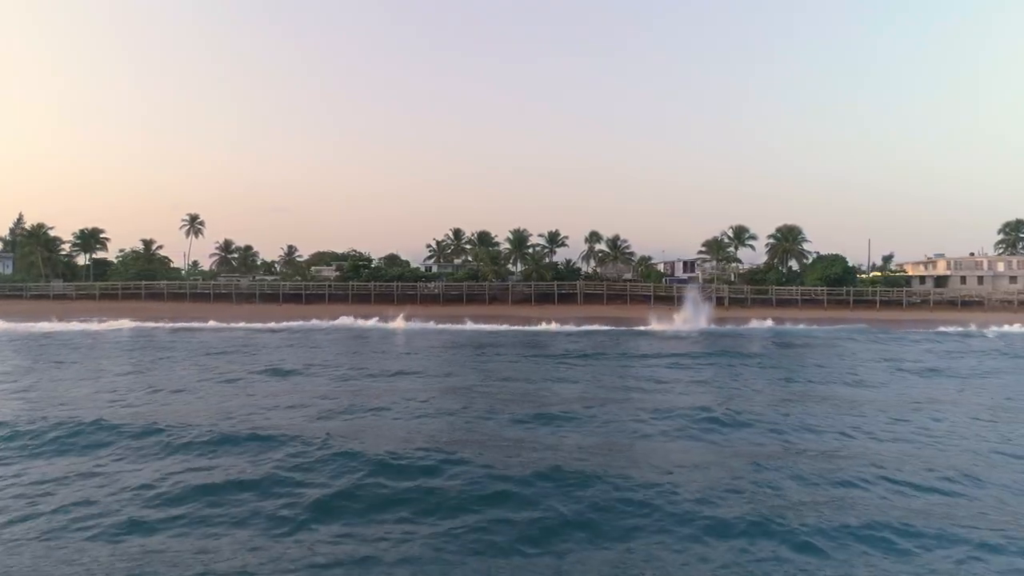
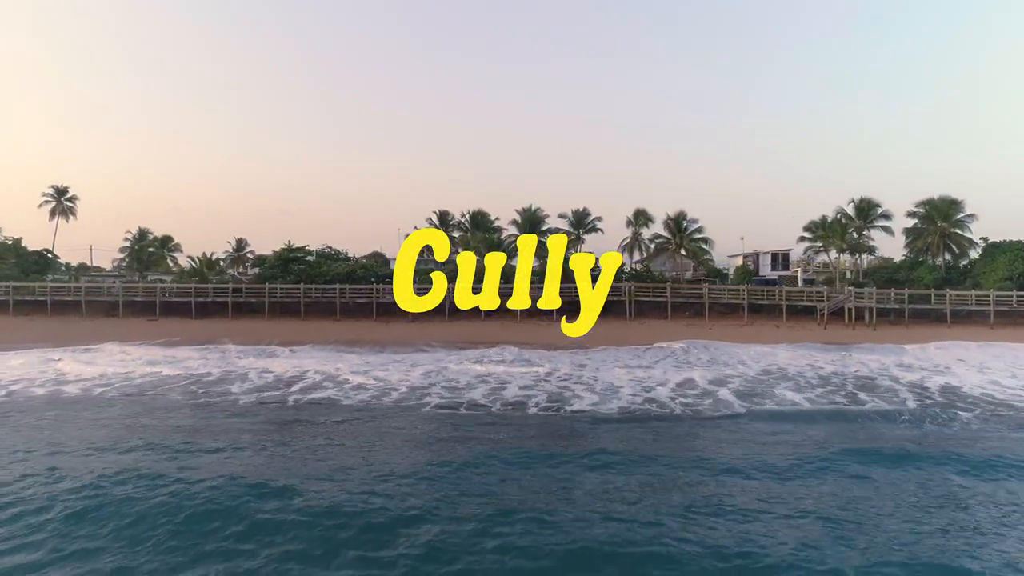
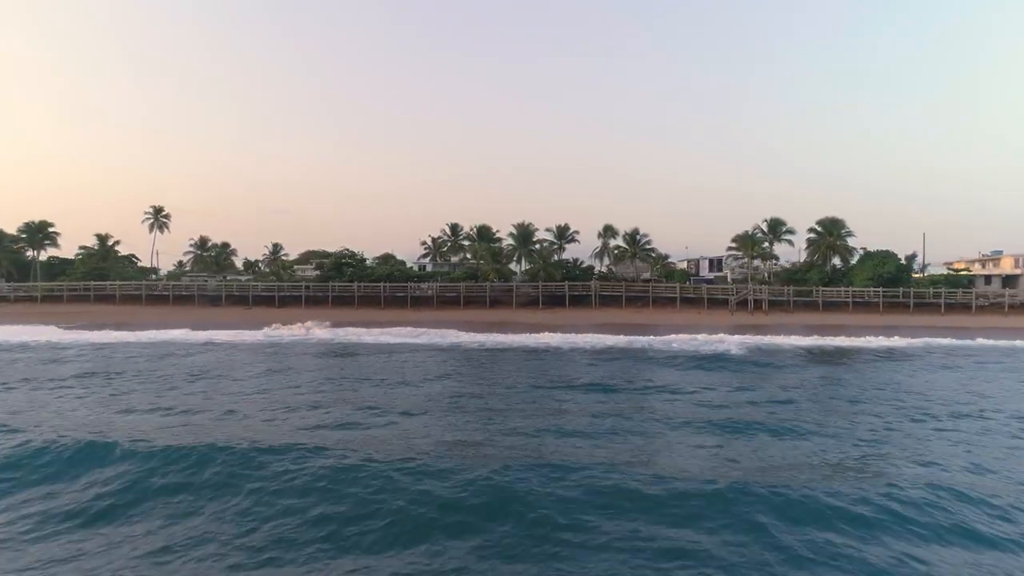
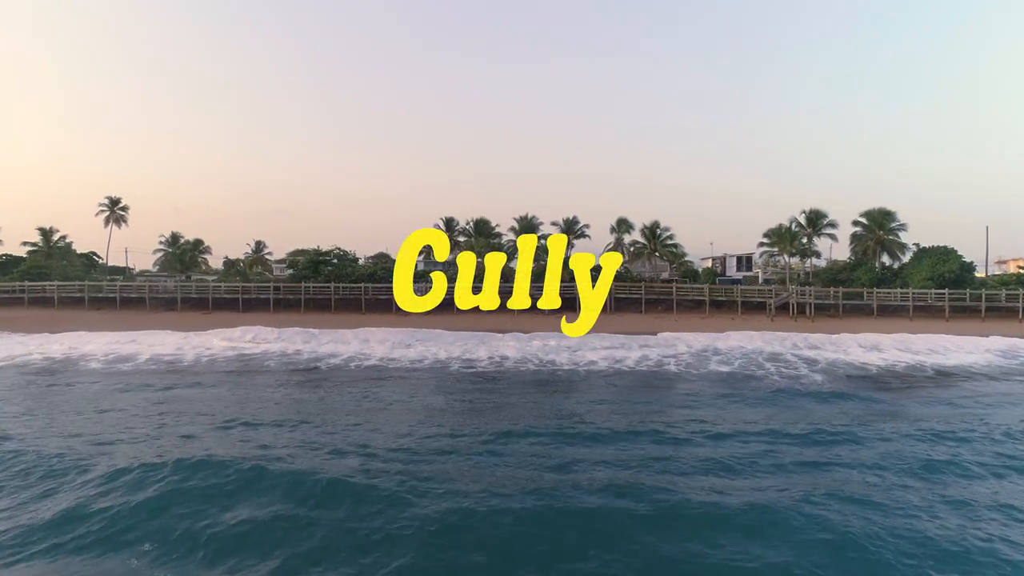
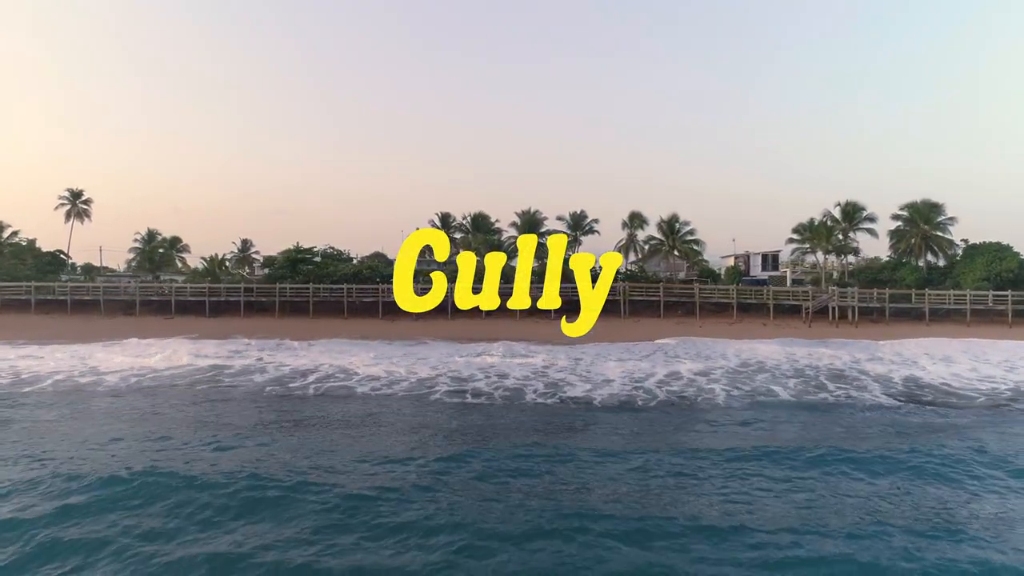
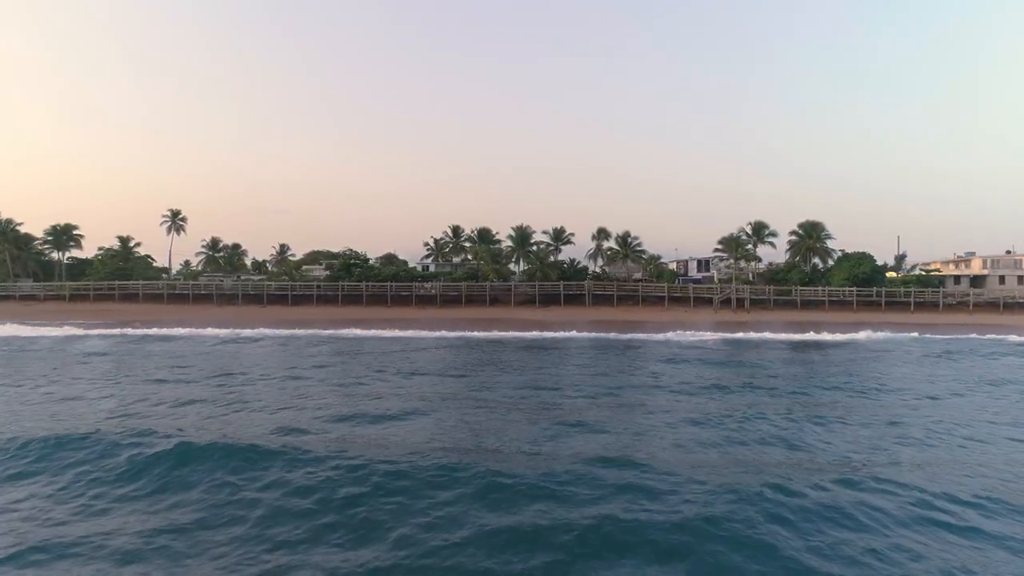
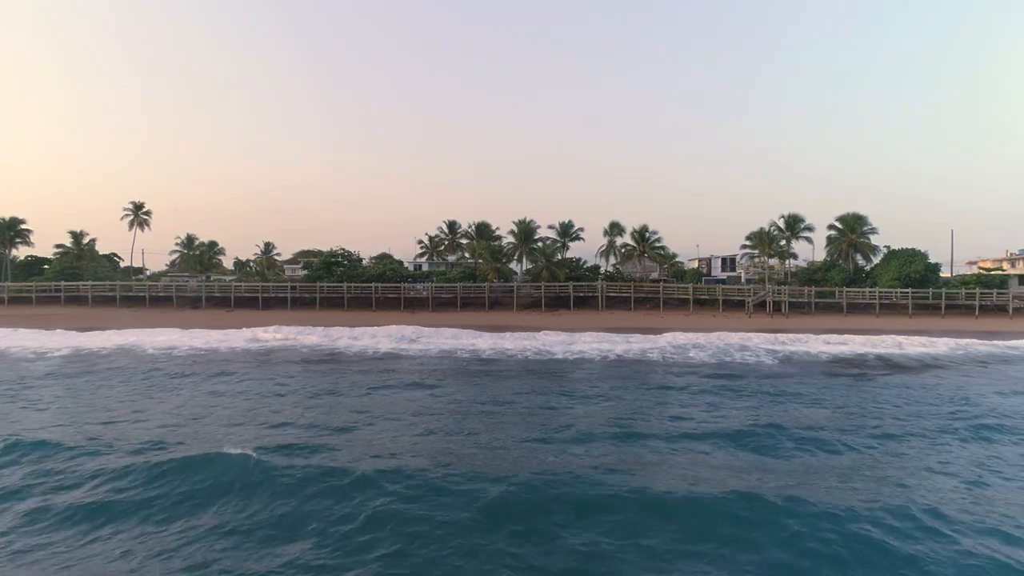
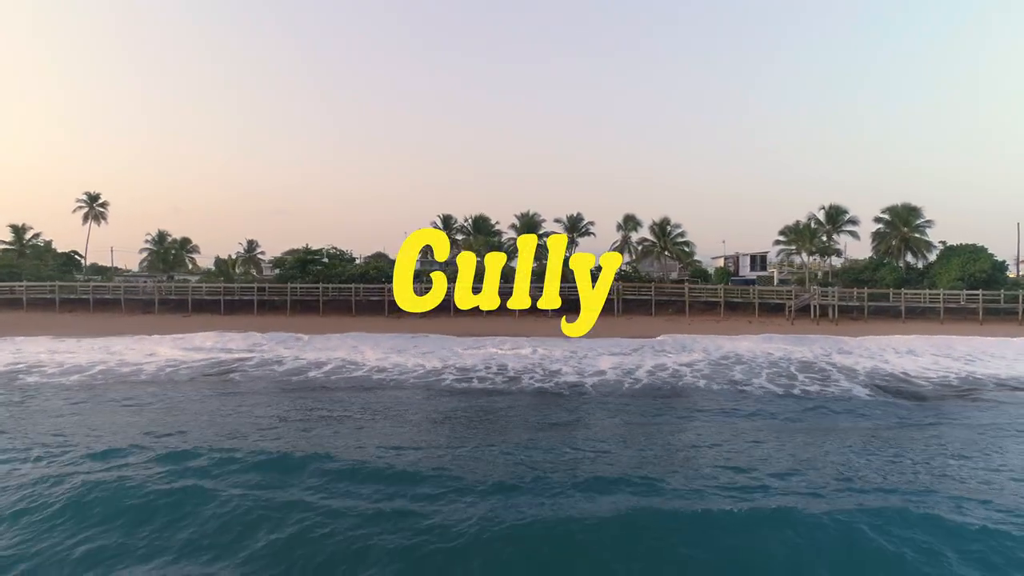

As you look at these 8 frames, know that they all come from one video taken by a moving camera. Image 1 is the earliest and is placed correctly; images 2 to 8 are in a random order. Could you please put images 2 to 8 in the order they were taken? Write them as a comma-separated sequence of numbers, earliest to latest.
6, 3, 7, 4, 8, 5, 2
